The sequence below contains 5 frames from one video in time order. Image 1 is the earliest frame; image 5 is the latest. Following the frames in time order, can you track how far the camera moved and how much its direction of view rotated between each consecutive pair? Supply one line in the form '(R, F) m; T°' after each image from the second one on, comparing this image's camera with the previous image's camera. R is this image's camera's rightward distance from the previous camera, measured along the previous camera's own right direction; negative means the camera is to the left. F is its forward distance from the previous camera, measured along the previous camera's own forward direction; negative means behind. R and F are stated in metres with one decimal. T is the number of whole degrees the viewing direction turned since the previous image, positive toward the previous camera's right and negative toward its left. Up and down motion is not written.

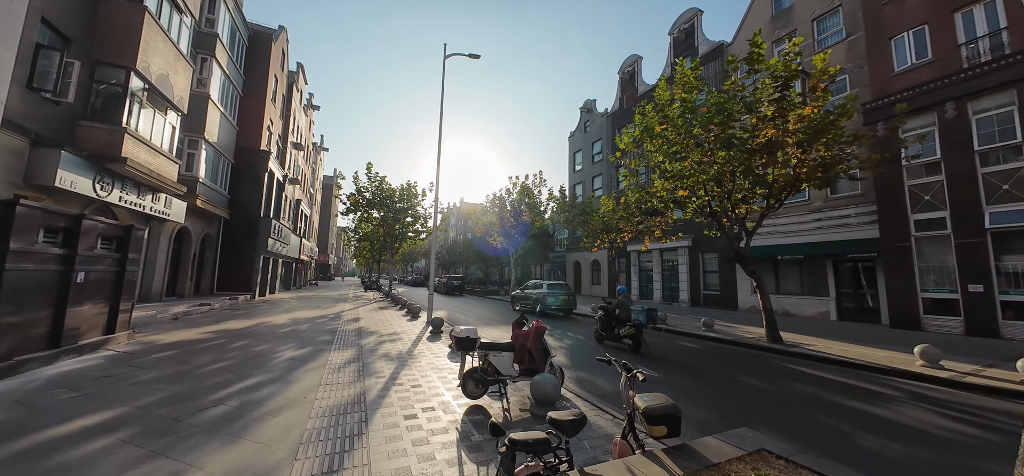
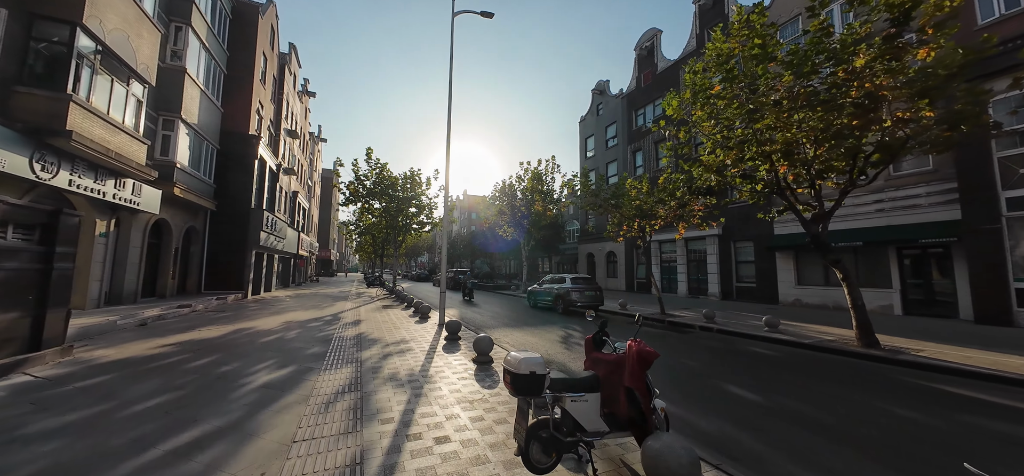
(-0.7, +1.8) m; 0°
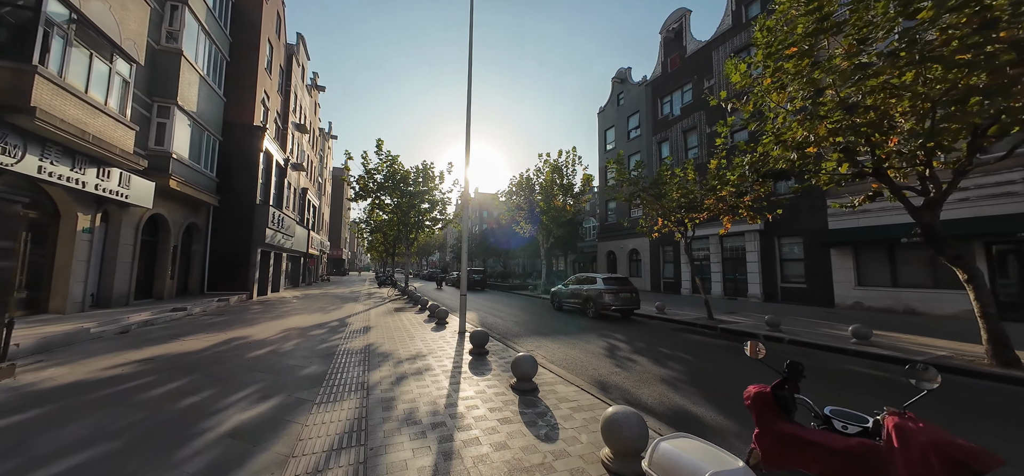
(-0.6, +1.4) m; -2°
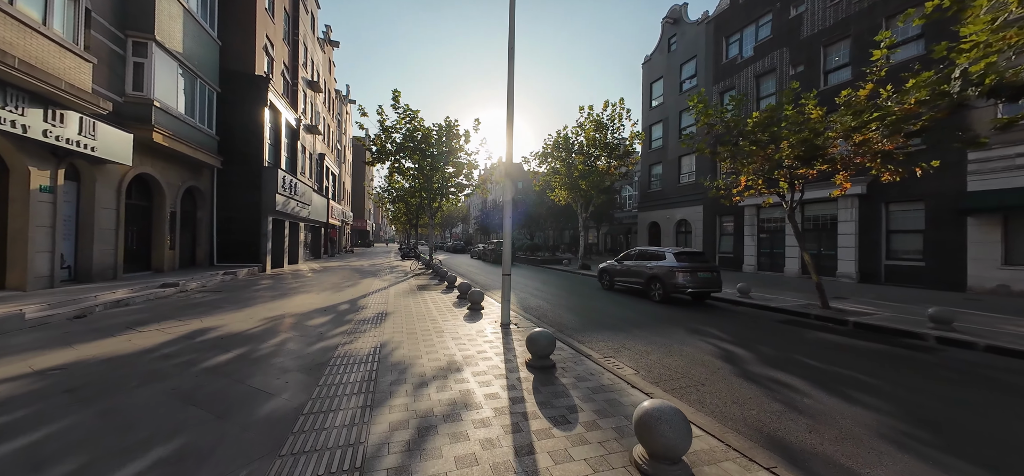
(-0.8, +2.4) m; -4°
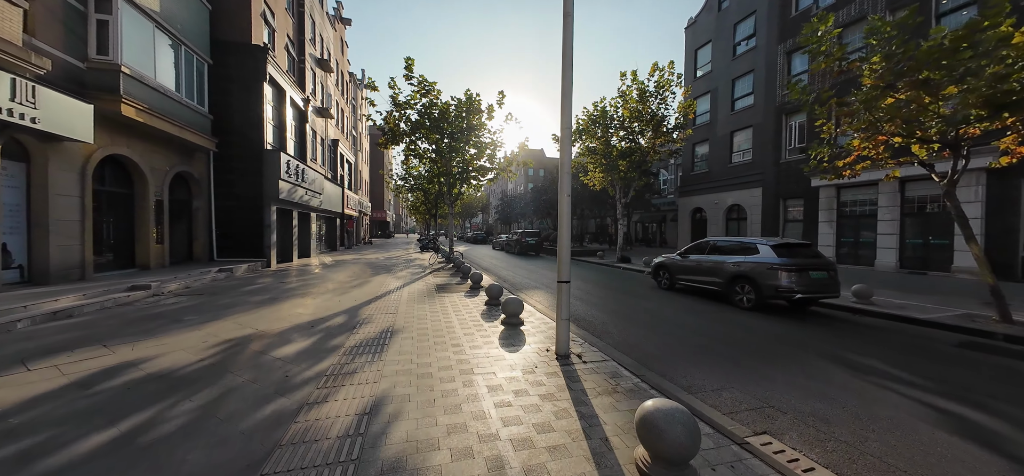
(-0.5, +2.2) m; -3°
